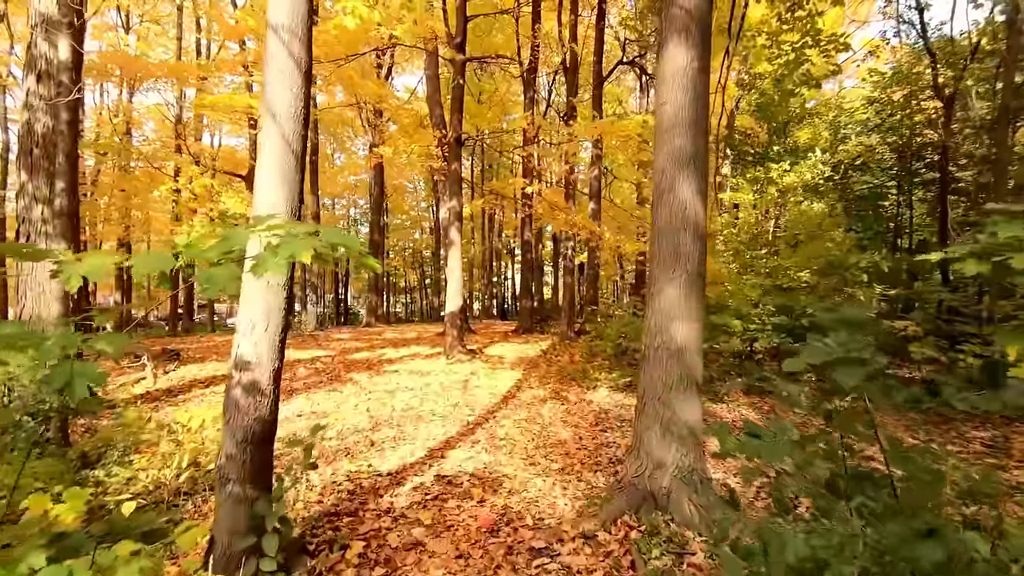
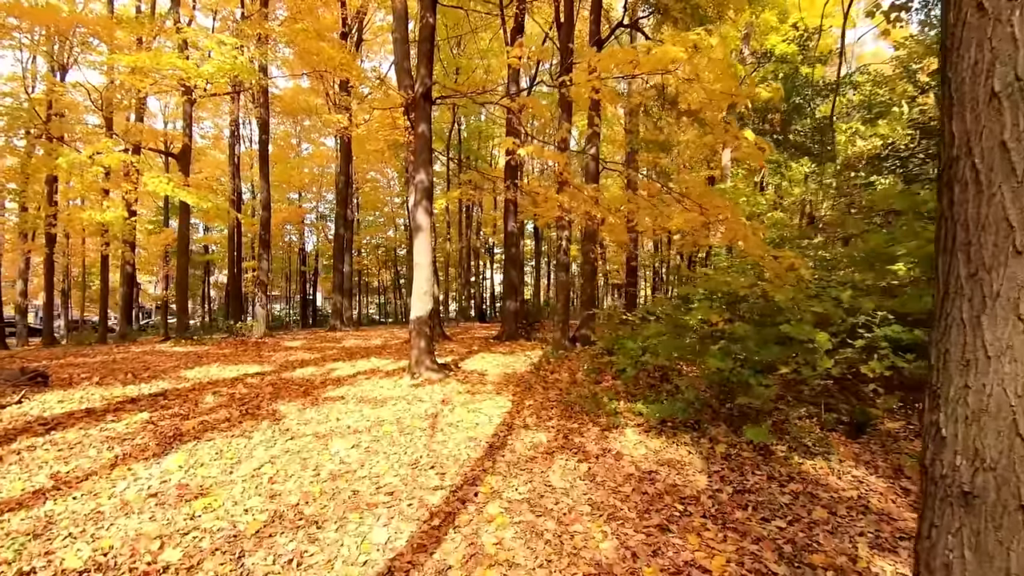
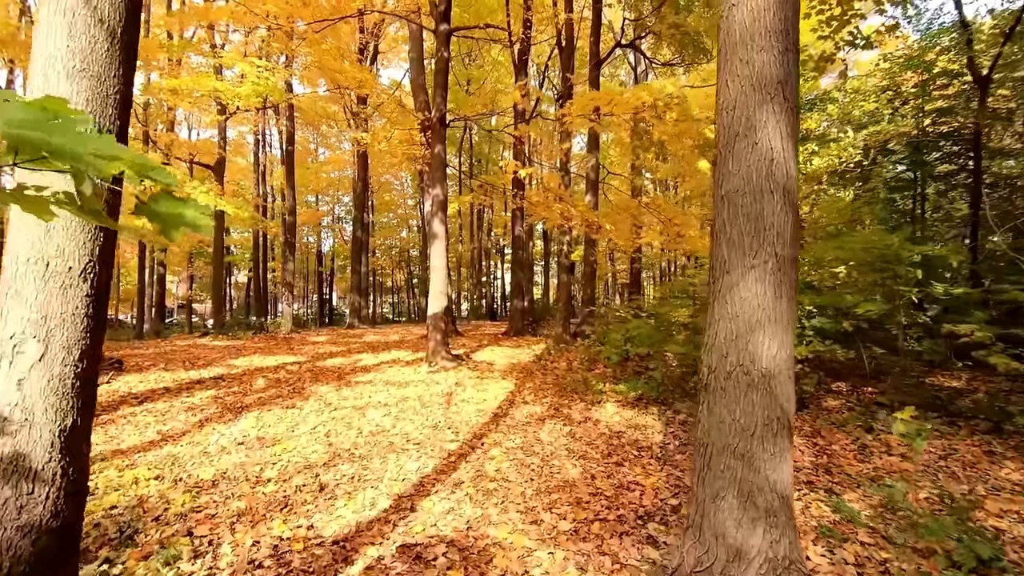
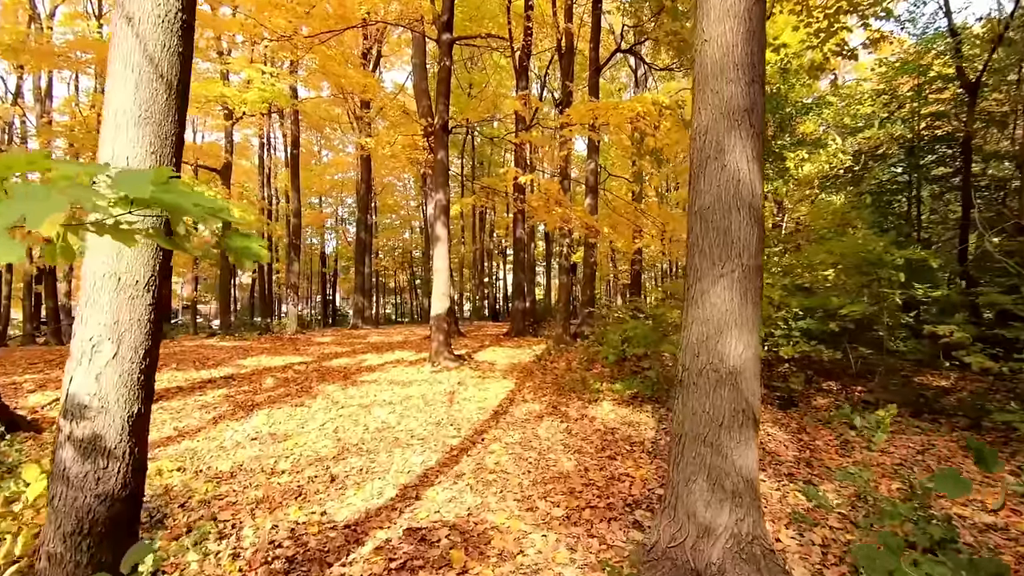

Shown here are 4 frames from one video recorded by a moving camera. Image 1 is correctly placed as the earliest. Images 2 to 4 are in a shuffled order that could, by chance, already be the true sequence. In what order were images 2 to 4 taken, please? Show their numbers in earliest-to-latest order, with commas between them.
4, 3, 2
